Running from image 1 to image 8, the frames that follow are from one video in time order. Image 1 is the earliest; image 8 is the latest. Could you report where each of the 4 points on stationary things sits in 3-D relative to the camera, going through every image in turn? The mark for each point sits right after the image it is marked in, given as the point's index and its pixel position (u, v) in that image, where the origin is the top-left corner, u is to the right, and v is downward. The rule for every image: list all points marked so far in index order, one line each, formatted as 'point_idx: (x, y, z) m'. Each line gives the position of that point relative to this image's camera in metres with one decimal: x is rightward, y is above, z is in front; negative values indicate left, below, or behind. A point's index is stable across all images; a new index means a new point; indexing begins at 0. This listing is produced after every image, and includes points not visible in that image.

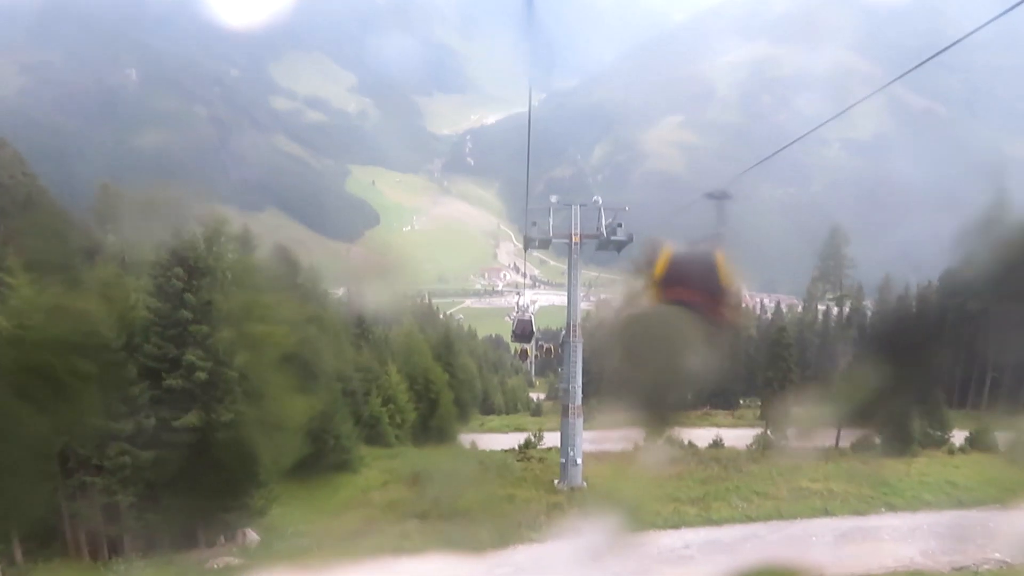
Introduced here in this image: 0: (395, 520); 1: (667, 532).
0: (-1.3, -2.5, +7.1) m
1: (+1.8, -2.9, +7.5) m
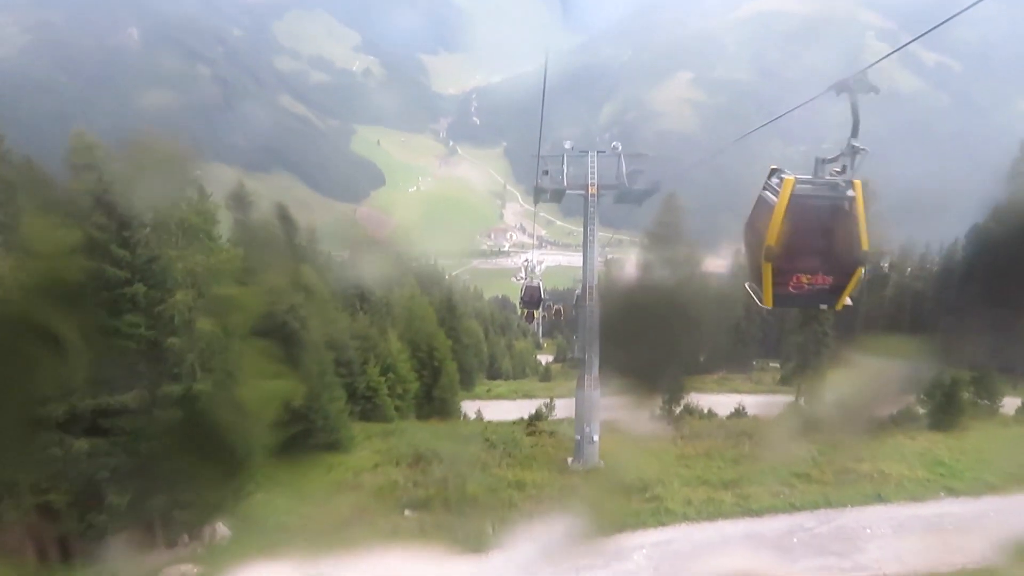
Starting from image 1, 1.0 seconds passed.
0: (-1.2, -2.1, +6.5) m
1: (+1.9, -2.5, +6.9) m
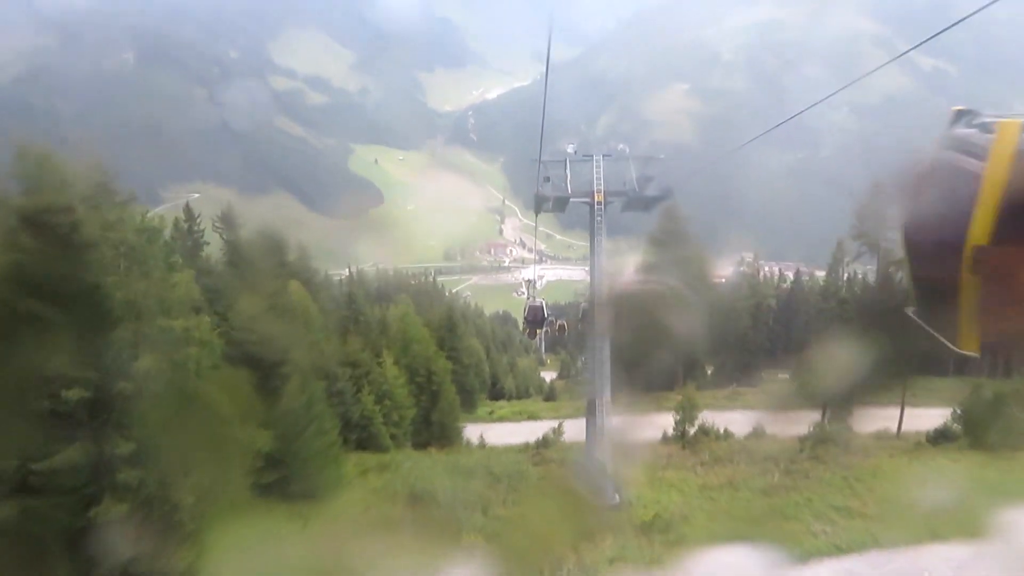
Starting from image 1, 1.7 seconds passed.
0: (-1.2, -2.3, +6.0) m
1: (+2.0, -2.6, +6.3) m
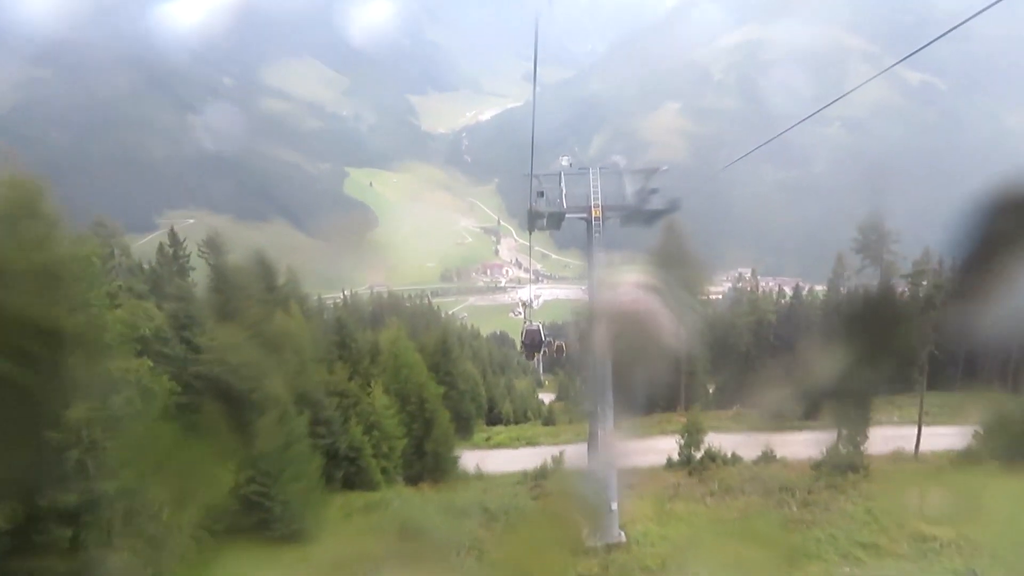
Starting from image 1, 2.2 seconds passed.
0: (-1.2, -2.5, +5.5) m
1: (+2.0, -2.8, +5.9) m
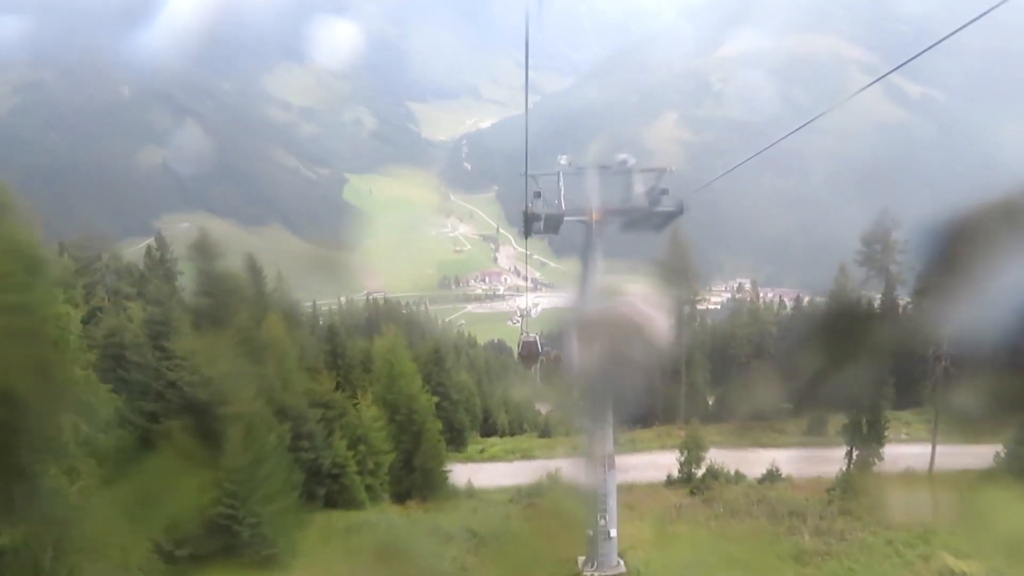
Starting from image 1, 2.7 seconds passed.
0: (-1.2, -2.6, +5.1) m
1: (+1.9, -2.8, +5.5) m
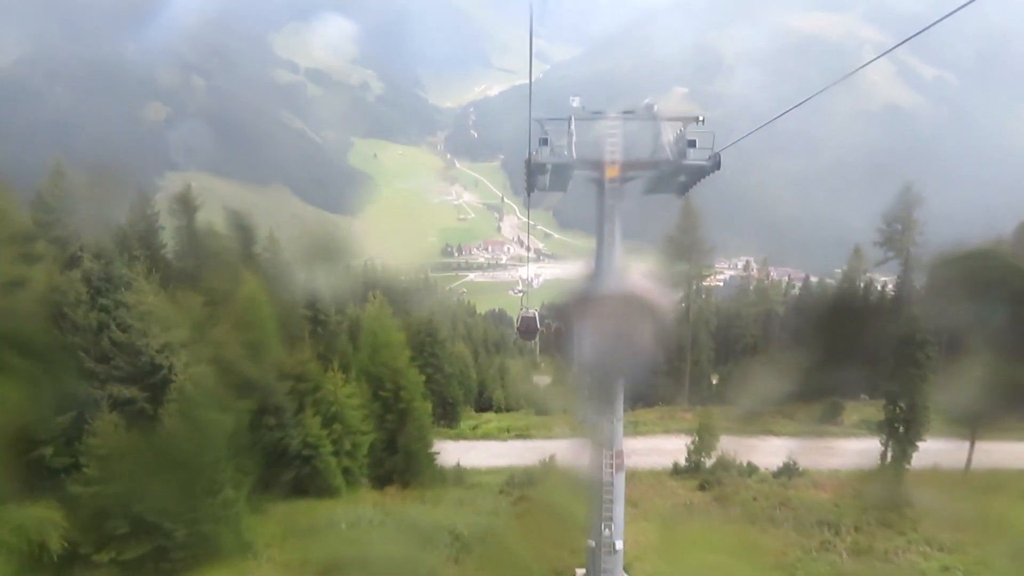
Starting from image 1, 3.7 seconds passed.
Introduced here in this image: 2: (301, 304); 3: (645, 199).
0: (-1.3, -2.3, +4.5) m
1: (+1.8, -2.7, +4.8) m
2: (-2.6, -0.2, +8.3) m
3: (+1.6, +1.0, +7.9) m
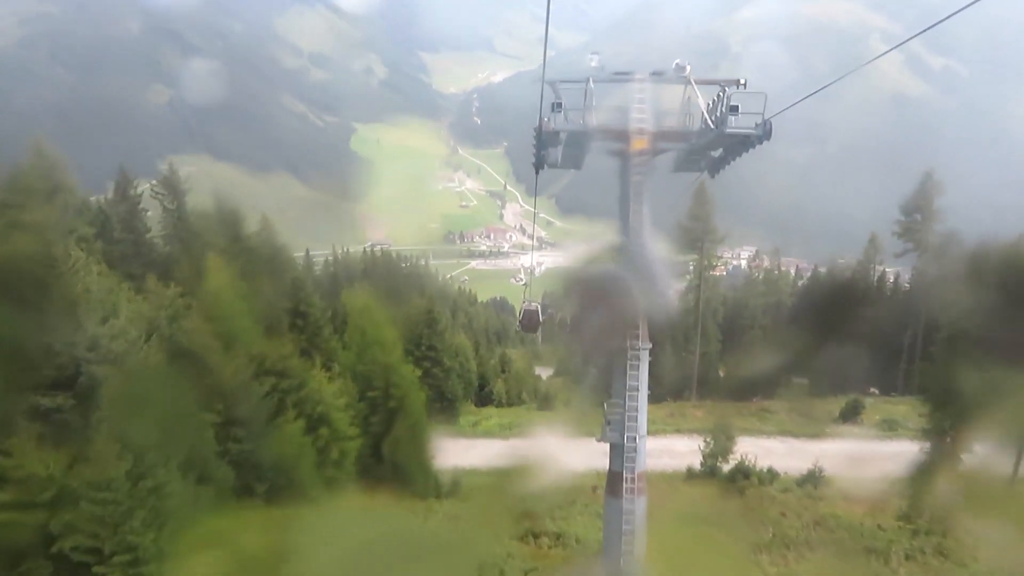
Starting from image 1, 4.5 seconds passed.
0: (-1.3, -2.2, +3.9) m
1: (+1.8, -2.6, +4.3) m
2: (-2.6, 0.0, +7.7) m
3: (+1.6, +1.1, +7.2) m
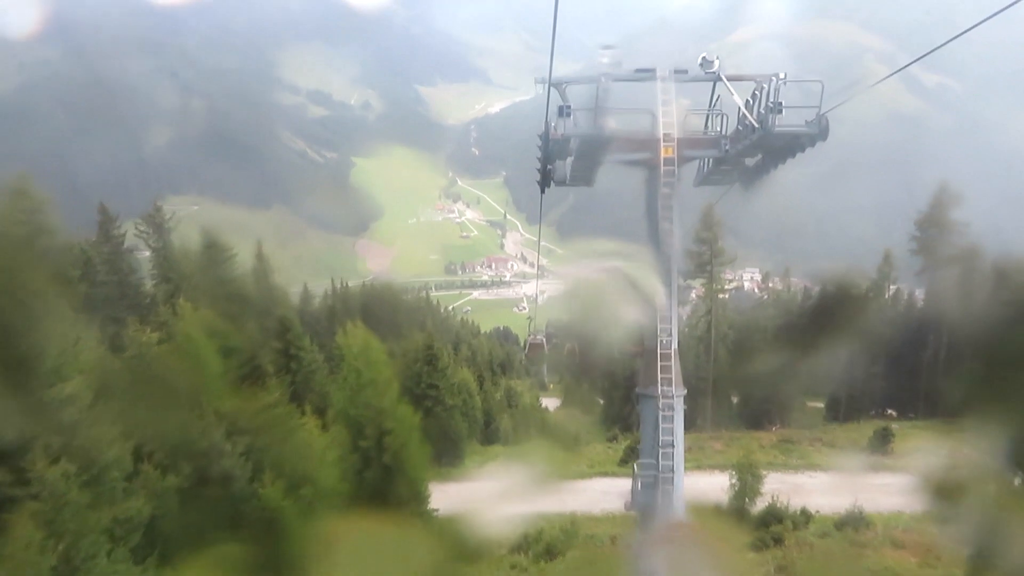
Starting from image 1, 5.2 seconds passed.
0: (-1.2, -2.5, +3.3) m
1: (+1.9, -2.8, +3.6) m
2: (-2.5, -0.5, +7.1) m
3: (+1.6, +0.9, +6.7) m
